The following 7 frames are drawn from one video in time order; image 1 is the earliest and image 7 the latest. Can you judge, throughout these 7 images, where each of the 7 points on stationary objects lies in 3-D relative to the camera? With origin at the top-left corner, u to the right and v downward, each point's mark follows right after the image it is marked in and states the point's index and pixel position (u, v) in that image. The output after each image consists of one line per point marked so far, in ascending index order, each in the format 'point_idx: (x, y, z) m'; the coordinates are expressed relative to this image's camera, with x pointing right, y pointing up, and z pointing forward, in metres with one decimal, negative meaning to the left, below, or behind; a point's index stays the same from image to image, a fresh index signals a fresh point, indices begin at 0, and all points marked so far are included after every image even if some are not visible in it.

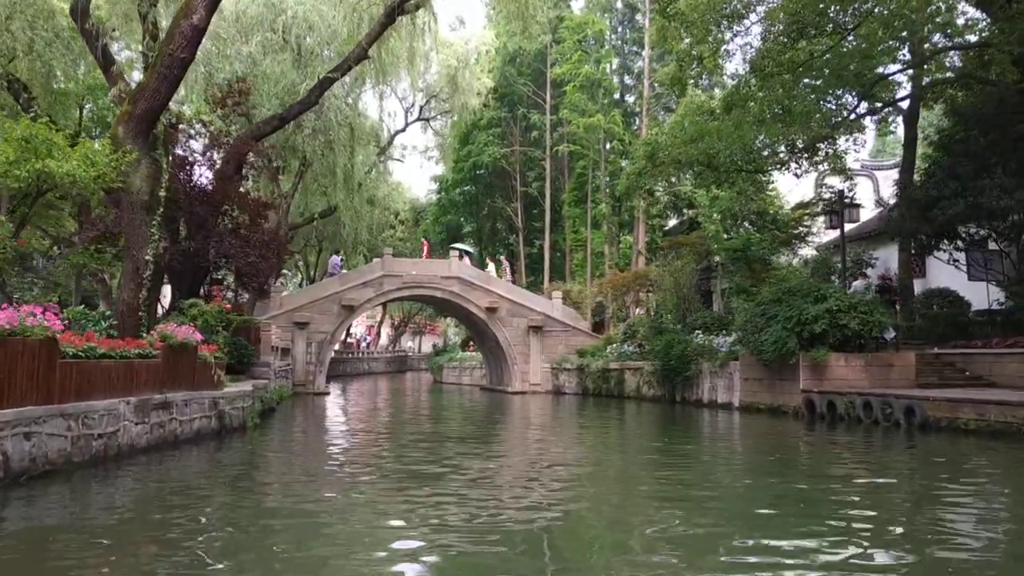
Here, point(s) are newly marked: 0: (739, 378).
0: (+4.5, -1.8, +16.8) m
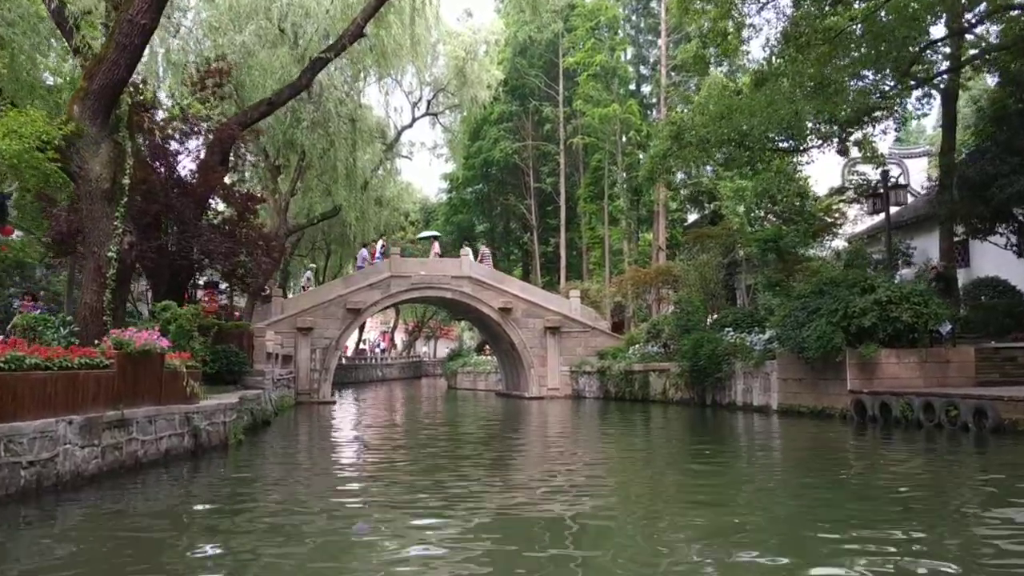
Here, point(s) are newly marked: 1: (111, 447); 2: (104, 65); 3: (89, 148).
0: (+4.8, -1.6, +15.4) m
1: (-3.4, -1.4, +7.3) m
2: (-4.1, +2.3, +8.6) m
3: (-4.3, +1.4, +8.6) m
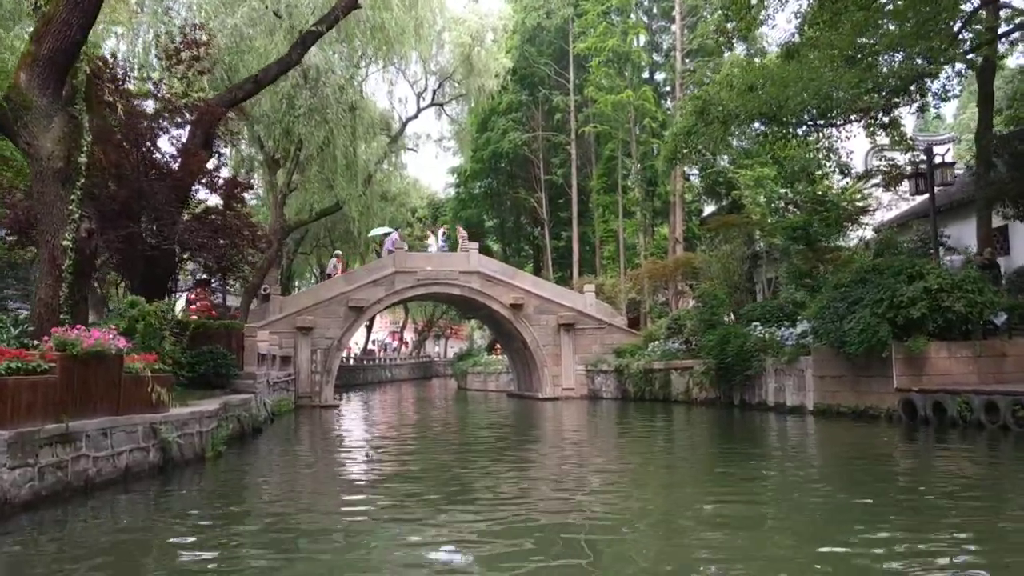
0: (+5.0, -1.5, +14.2) m
1: (-3.3, -1.3, +6.1) m
2: (-4.1, +2.3, +7.5) m
3: (-4.2, +1.5, +7.5) m
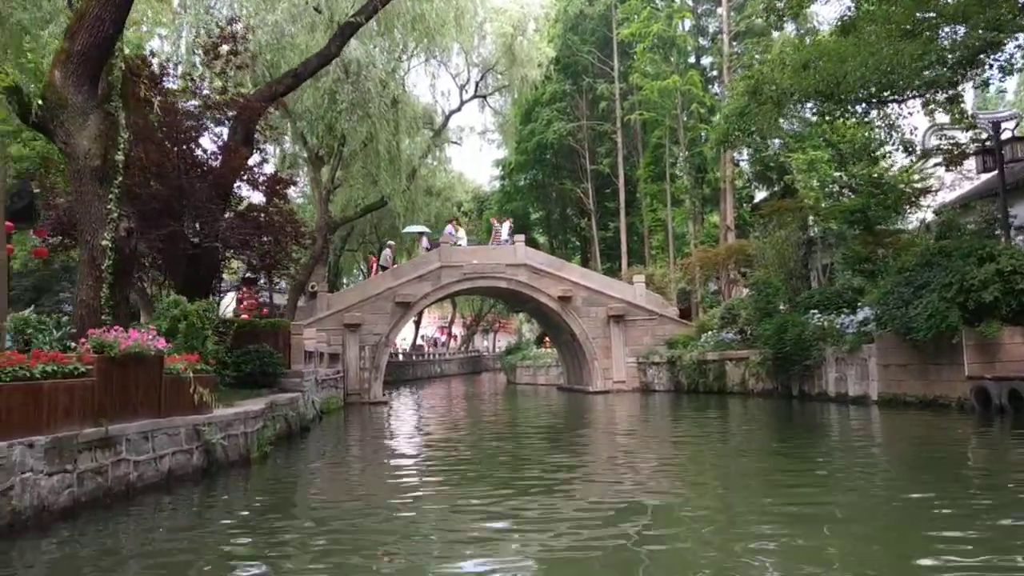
0: (+5.8, -1.2, +13.6) m
1: (-3.0, -1.3, +6.0) m
2: (-3.7, +2.3, +7.4) m
3: (-3.8, +1.5, +7.4) m
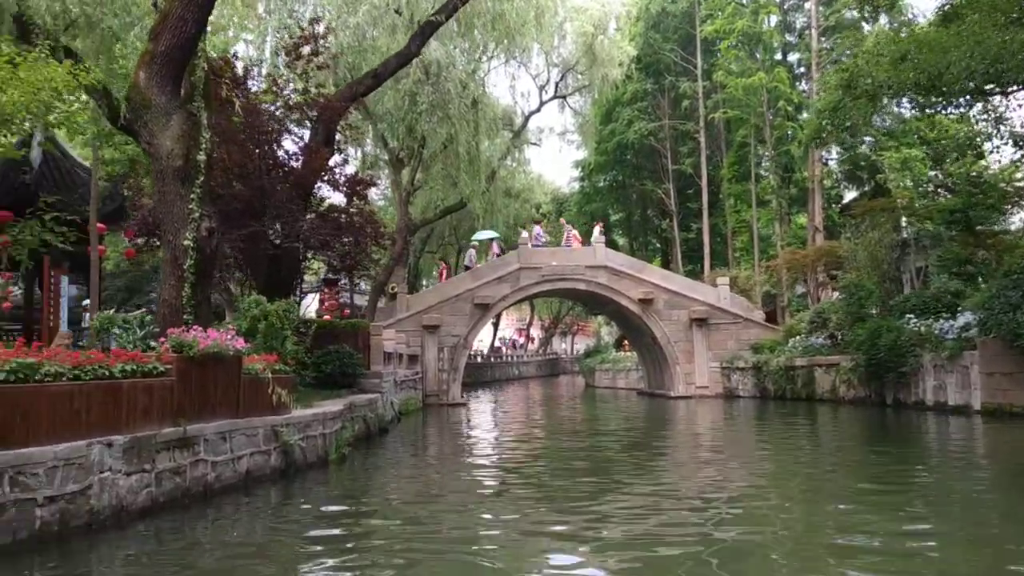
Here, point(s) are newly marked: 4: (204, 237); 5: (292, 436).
0: (+7.0, -1.3, +12.7) m
1: (-2.4, -1.3, +6.0) m
2: (-3.0, +2.3, +7.5) m
3: (-3.1, +1.5, +7.5) m
4: (-3.0, +0.5, +8.3) m
5: (-2.0, -1.4, +7.8) m
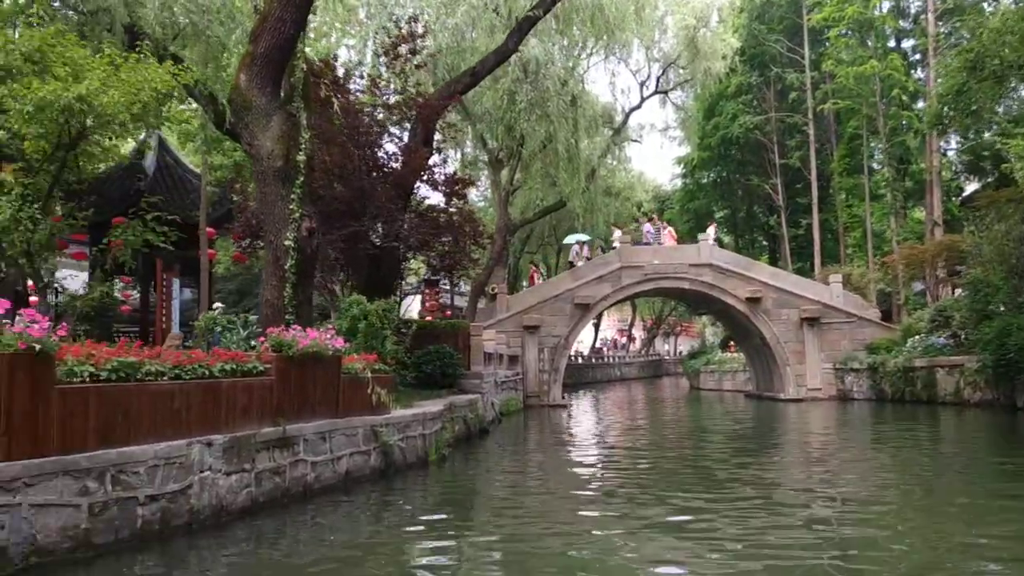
0: (+8.5, -1.2, +11.5) m
1: (-1.7, -1.3, +5.9) m
2: (-2.1, +2.3, +7.5) m
3: (-2.3, +1.5, +7.5) m
4: (-2.0, +0.5, +8.3) m
5: (-1.1, -1.4, +7.8) m
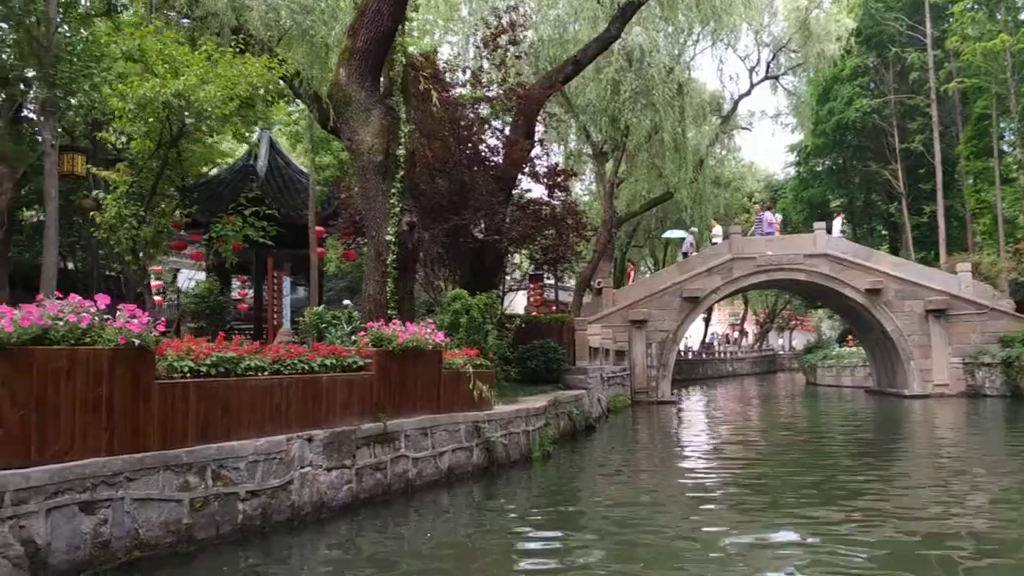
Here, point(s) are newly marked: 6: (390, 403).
0: (+9.8, -1.0, +10.2) m
1: (-1.0, -1.2, +5.9) m
2: (-1.3, +2.4, +7.5) m
3: (-1.4, +1.5, +7.5) m
4: (-1.0, +0.6, +8.3) m
5: (-0.2, -1.3, +7.6) m
6: (-0.9, -0.8, +6.2) m
